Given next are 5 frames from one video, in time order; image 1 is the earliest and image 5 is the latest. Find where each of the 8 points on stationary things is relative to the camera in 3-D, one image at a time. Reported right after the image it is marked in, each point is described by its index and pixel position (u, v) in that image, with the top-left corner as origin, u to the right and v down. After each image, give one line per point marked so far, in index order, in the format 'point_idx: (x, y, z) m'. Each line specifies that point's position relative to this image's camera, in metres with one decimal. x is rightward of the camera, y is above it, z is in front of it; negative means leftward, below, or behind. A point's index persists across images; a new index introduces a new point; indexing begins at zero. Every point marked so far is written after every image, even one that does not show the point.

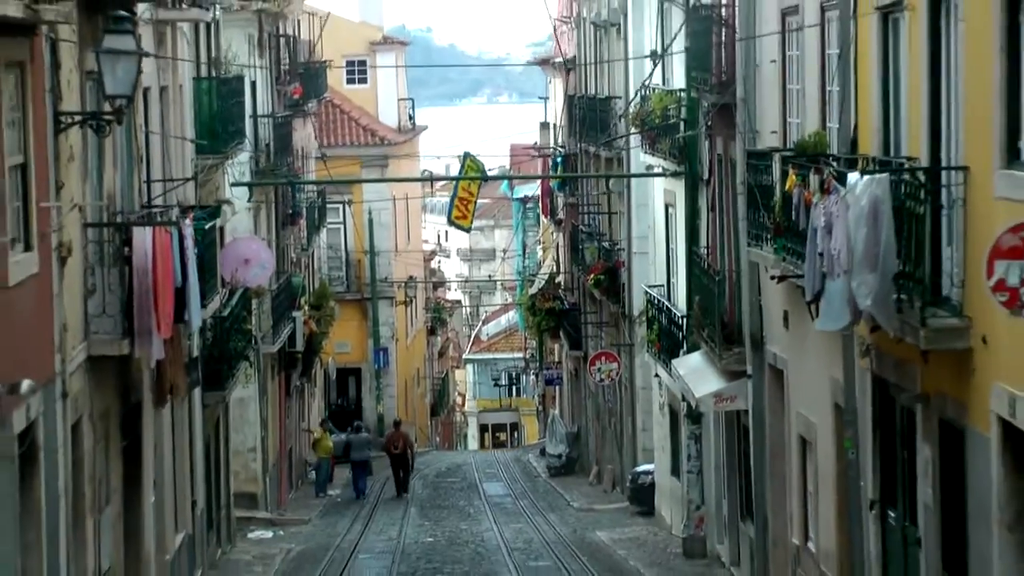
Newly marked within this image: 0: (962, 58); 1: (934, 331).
0: (+2.1, +1.1, +12.9) m
1: (+2.0, -0.2, +12.9) m
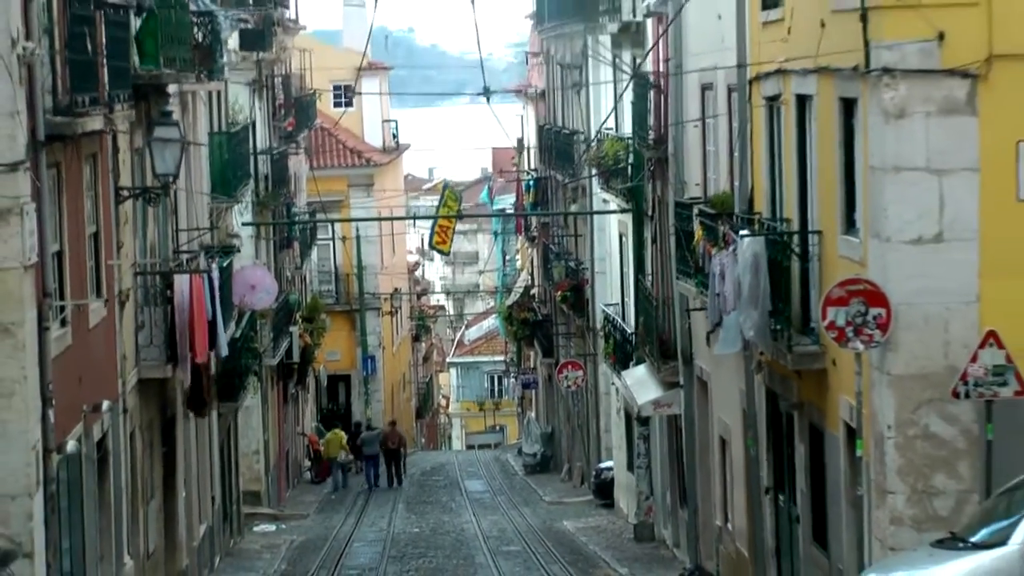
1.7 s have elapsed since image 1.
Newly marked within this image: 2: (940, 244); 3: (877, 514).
0: (+1.9, +0.9, +16.9) m
1: (+1.7, -0.4, +16.9) m
2: (+2.3, +0.2, +15.0) m
3: (+2.0, -1.2, +15.2) m
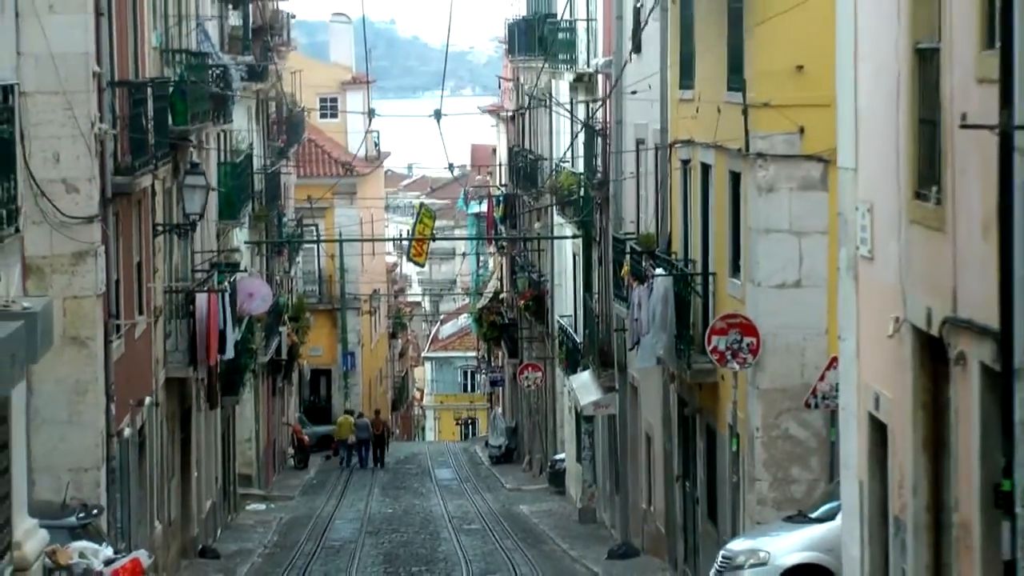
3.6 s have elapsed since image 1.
0: (+1.6, +0.7, +21.4) m
1: (+1.4, -0.6, +21.4) m
2: (+2.0, 0.0, +19.5) m
3: (+1.7, -1.5, +19.7) m
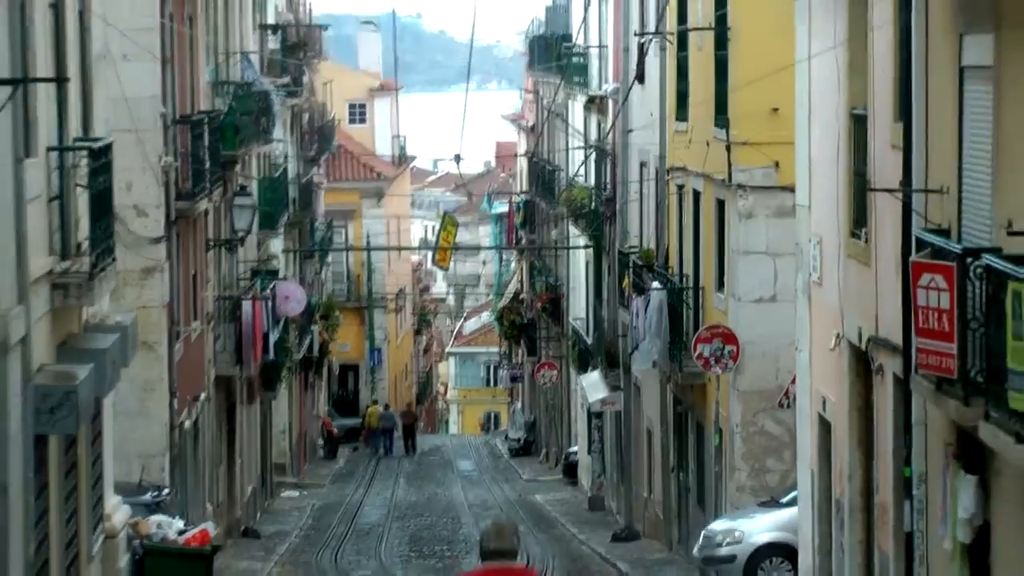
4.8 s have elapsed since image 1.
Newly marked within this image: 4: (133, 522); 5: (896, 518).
0: (+1.7, +0.5, +24.2) m
1: (+1.5, -0.7, +24.2) m
2: (+2.1, -0.1, +22.3) m
3: (+1.8, -1.6, +22.5) m
4: (-2.4, -1.5, +17.5) m
5: (+2.0, -1.2, +14.4) m
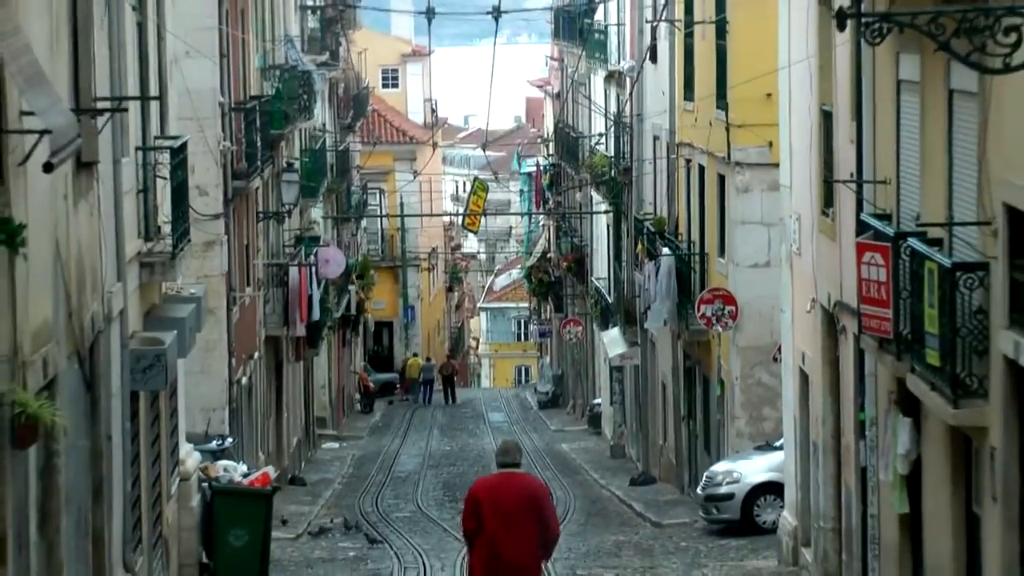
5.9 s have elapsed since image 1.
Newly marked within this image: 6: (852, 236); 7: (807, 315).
0: (+1.9, +0.9, +26.8) m
1: (+1.7, -0.4, +26.8) m
2: (+2.3, +0.2, +24.8) m
3: (+2.0, -1.3, +25.1) m
4: (-2.2, -1.3, +20.1) m
5: (+2.1, -1.0, +17.0) m
6: (+2.0, +0.3, +16.7) m
7: (+2.1, -0.2, +19.4) m
